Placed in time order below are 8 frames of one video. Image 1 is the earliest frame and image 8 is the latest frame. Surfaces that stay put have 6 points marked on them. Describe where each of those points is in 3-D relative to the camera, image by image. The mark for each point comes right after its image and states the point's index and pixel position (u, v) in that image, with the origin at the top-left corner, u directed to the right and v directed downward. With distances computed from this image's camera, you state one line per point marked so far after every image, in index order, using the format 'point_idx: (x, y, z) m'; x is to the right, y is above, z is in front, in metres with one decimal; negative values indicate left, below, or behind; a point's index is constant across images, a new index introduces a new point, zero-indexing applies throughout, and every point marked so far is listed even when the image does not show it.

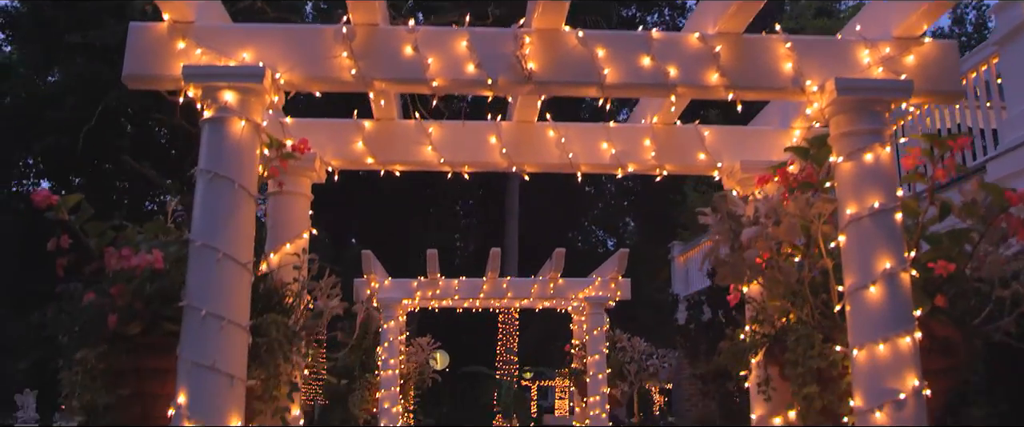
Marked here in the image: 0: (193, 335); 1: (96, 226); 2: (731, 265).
0: (-1.0, -0.4, +2.9) m
1: (-1.4, 0.0, +3.2) m
2: (+0.8, -0.2, +3.4) m
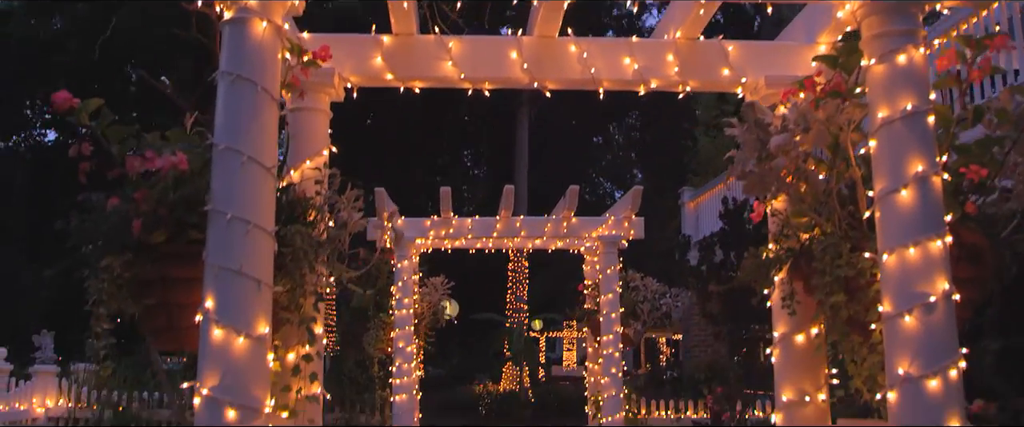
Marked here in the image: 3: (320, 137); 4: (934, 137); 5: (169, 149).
0: (-0.9, -0.1, +2.8) m
1: (-1.4, +0.3, +3.2) m
2: (+0.9, +0.1, +3.4) m
3: (-0.8, +0.3, +3.9) m
4: (+1.3, +0.2, +2.9) m
5: (-1.2, +0.2, +3.2) m
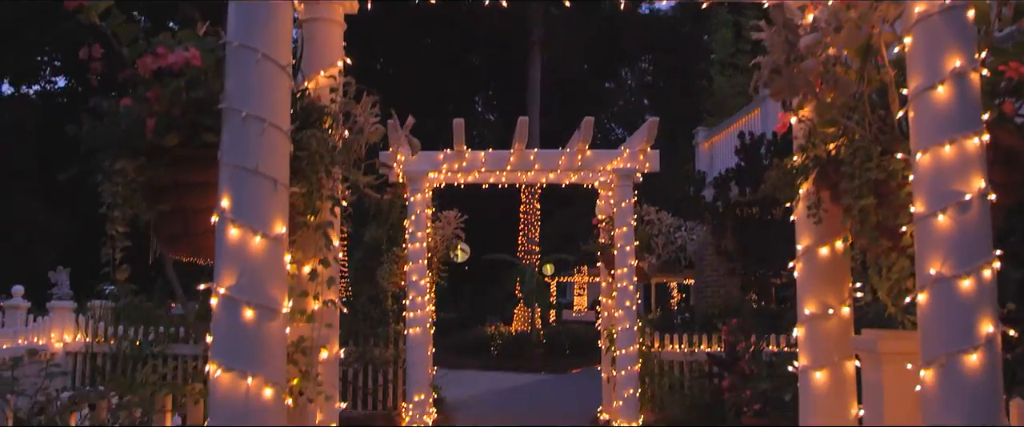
0: (-0.8, +0.2, +2.8) m
1: (-1.3, +0.6, +3.1) m
2: (+1.0, +0.5, +3.3) m
3: (-0.7, +0.7, +3.8) m
4: (+1.4, +0.6, +2.8) m
5: (-1.1, +0.5, +3.1) m
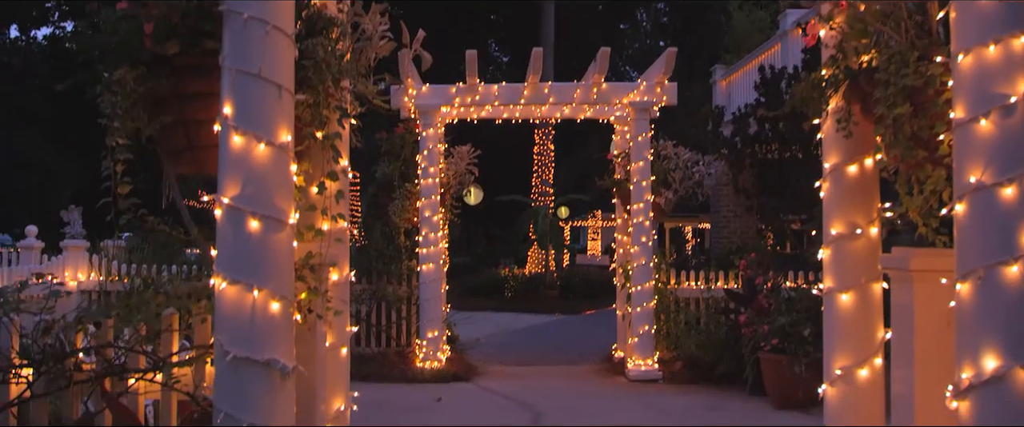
0: (-0.8, +0.5, +2.6) m
1: (-1.2, +0.9, +2.9) m
2: (+1.0, +0.8, +3.1) m
3: (-0.7, +1.0, +3.7) m
4: (+1.4, +0.8, +2.6) m
5: (-1.1, +0.8, +2.9) m
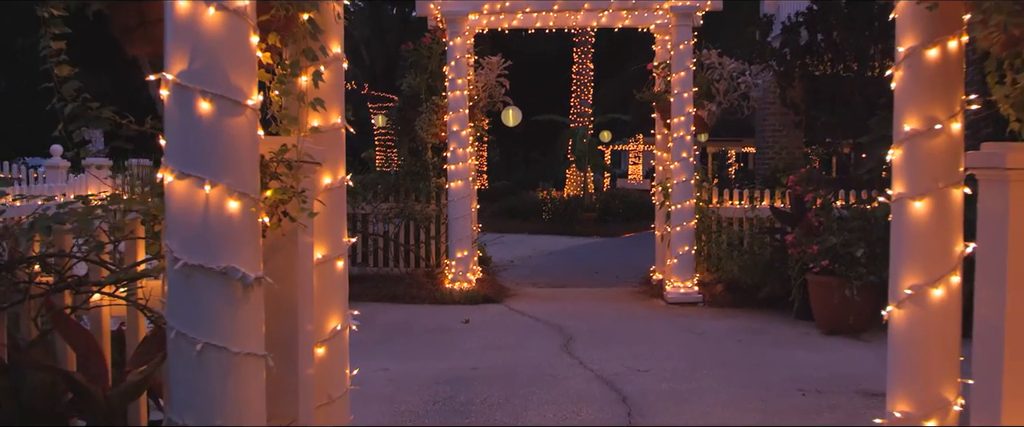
0: (-0.8, +0.8, +2.1) m
1: (-1.2, +1.2, +2.4) m
2: (+1.1, +1.1, +2.5) m
3: (-0.6, +1.4, +3.1) m
4: (+1.5, +1.1, +2.0) m
5: (-1.0, +1.1, +2.4) m
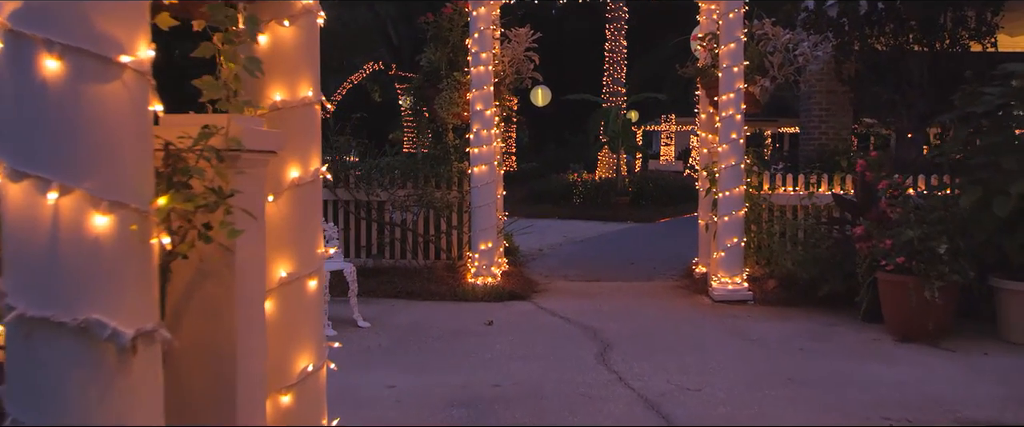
0: (-0.7, +0.7, +1.3) m
1: (-1.2, +1.2, +1.6) m
2: (+1.1, +1.1, +1.6) m
3: (-0.5, +1.4, +2.3) m
4: (+1.5, +1.1, +1.1) m
5: (-1.0, +1.1, +1.6) m
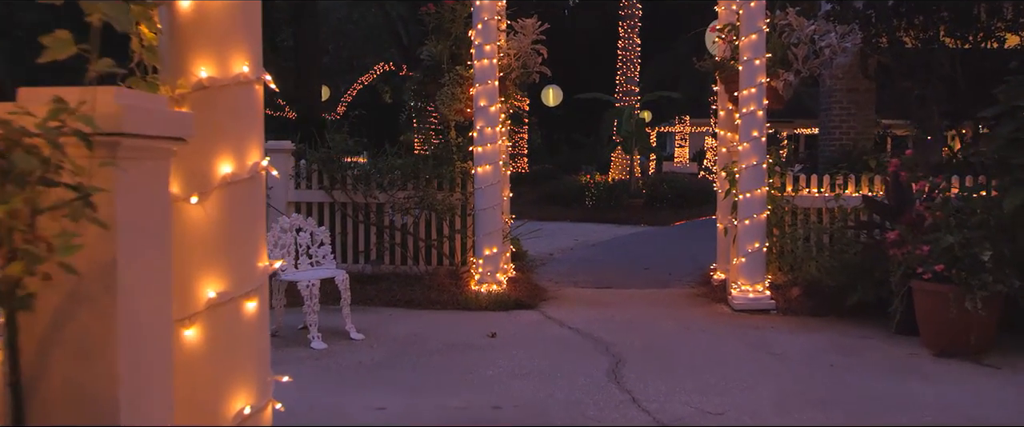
0: (-0.8, +0.7, +0.9) m
1: (-1.2, +1.2, +1.2) m
2: (+1.1, +1.0, +1.1) m
3: (-0.6, +1.4, +1.8) m
4: (+1.4, +1.1, +0.6) m
5: (-1.0, +1.1, +1.2) m
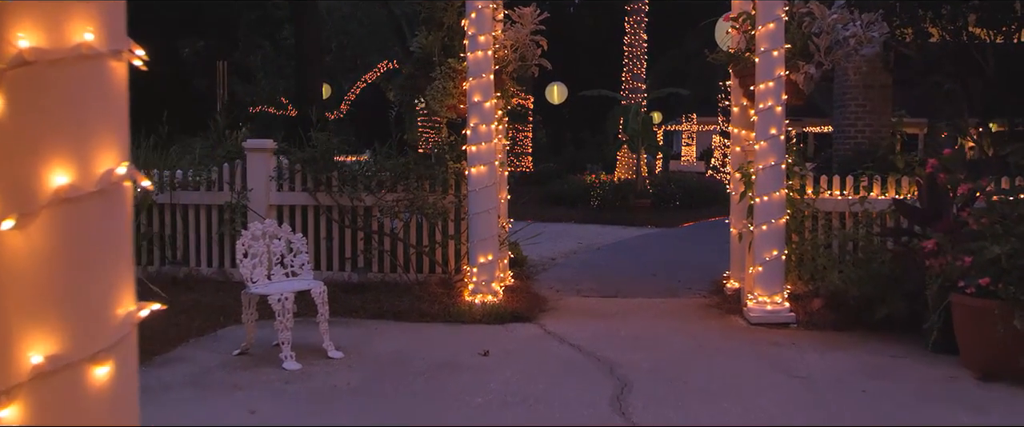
0: (-0.9, +0.7, +0.3) m
1: (-1.3, +1.1, +0.6) m
2: (+1.0, +1.0, +0.5) m
3: (-0.6, +1.3, +1.2) m
4: (+1.4, +1.0, 0.0) m
5: (-1.1, +1.1, +0.6) m
